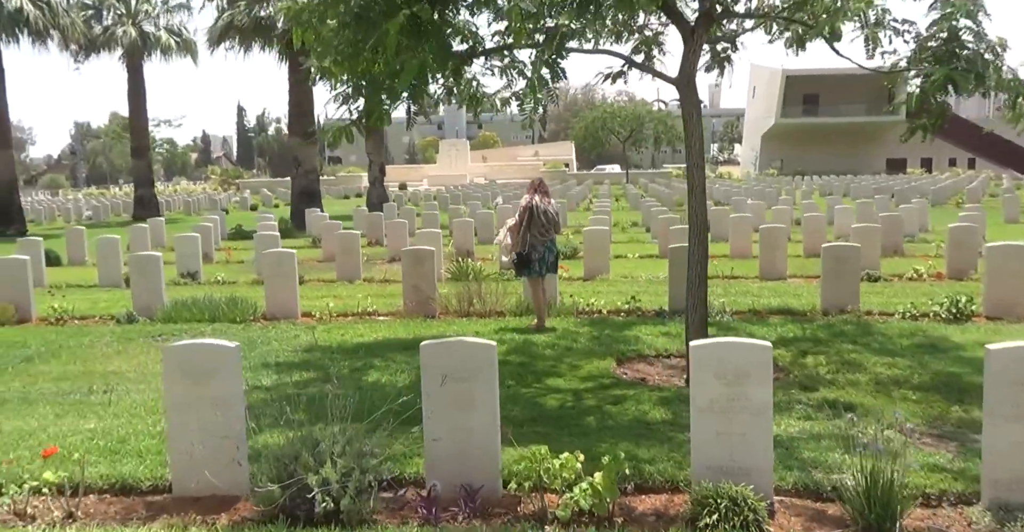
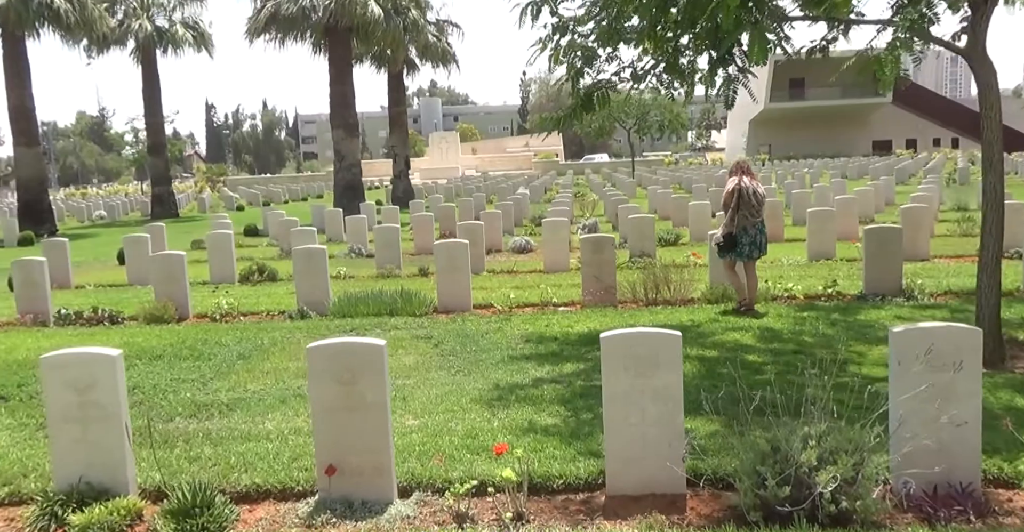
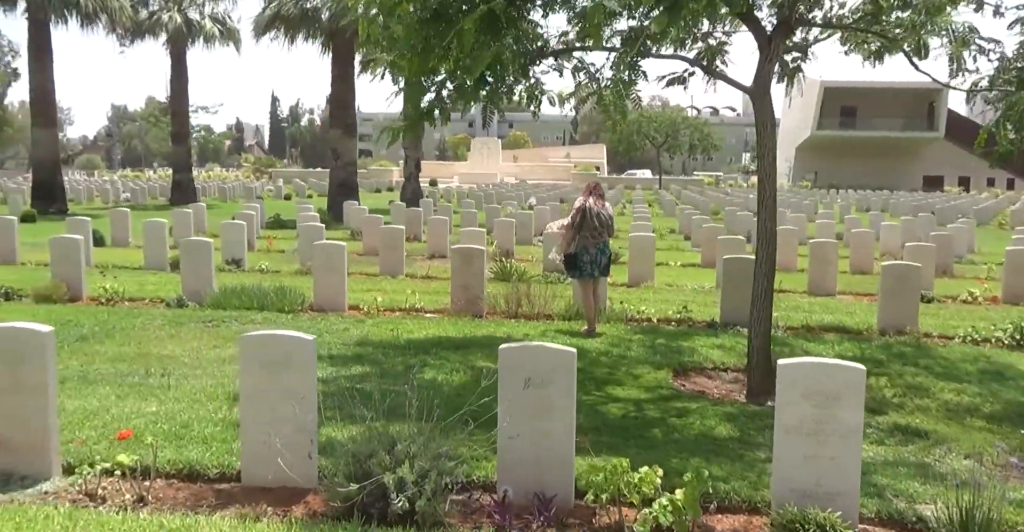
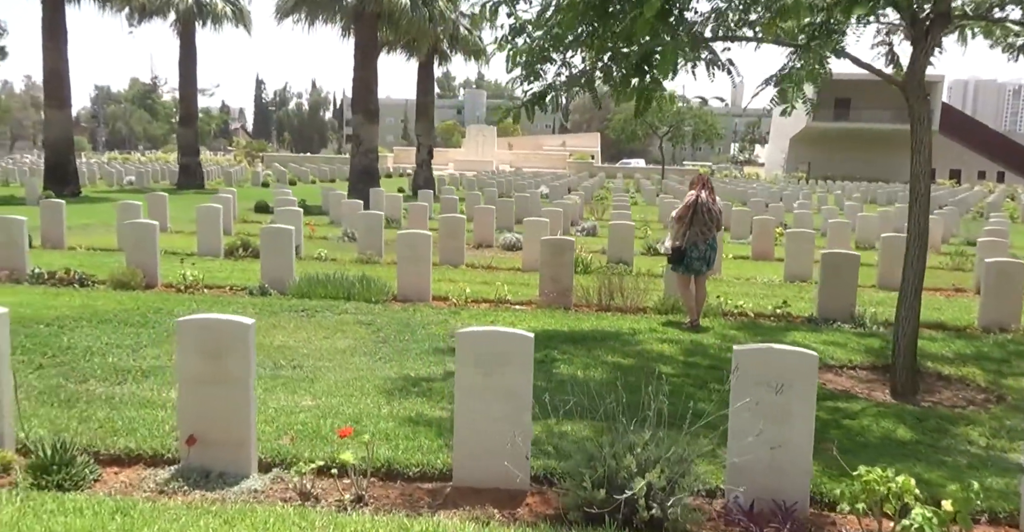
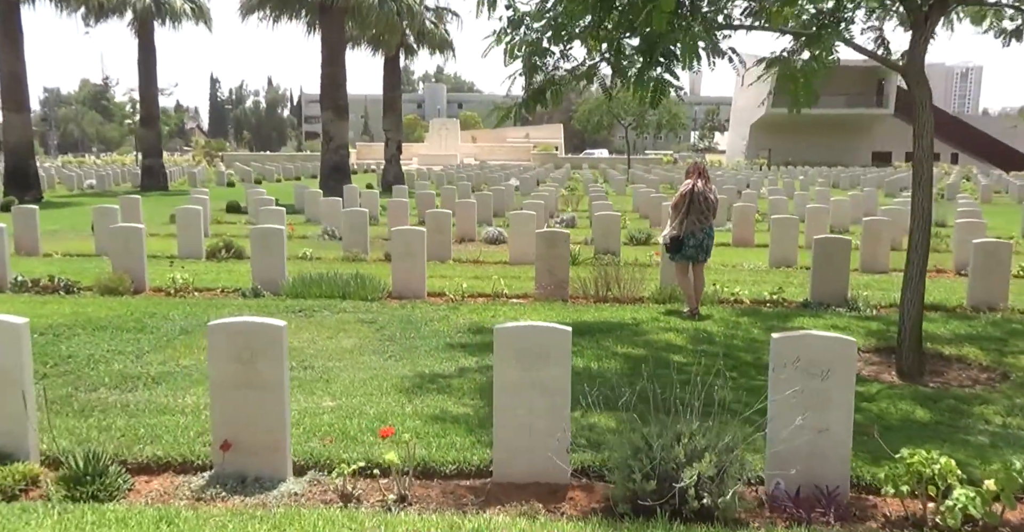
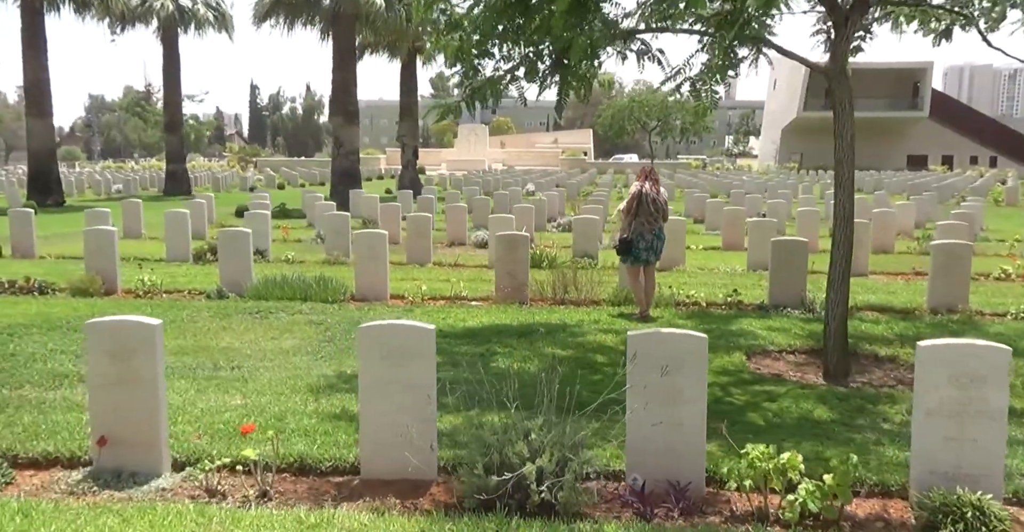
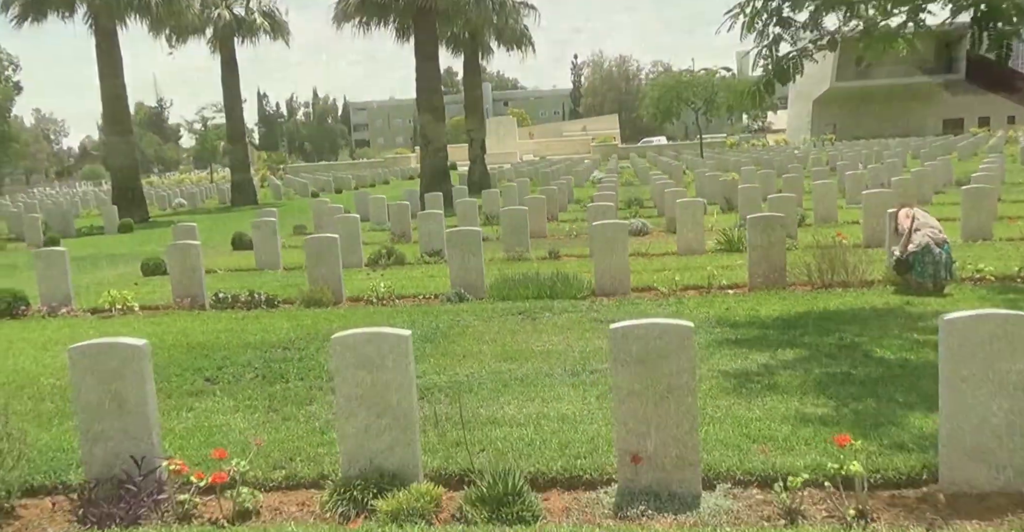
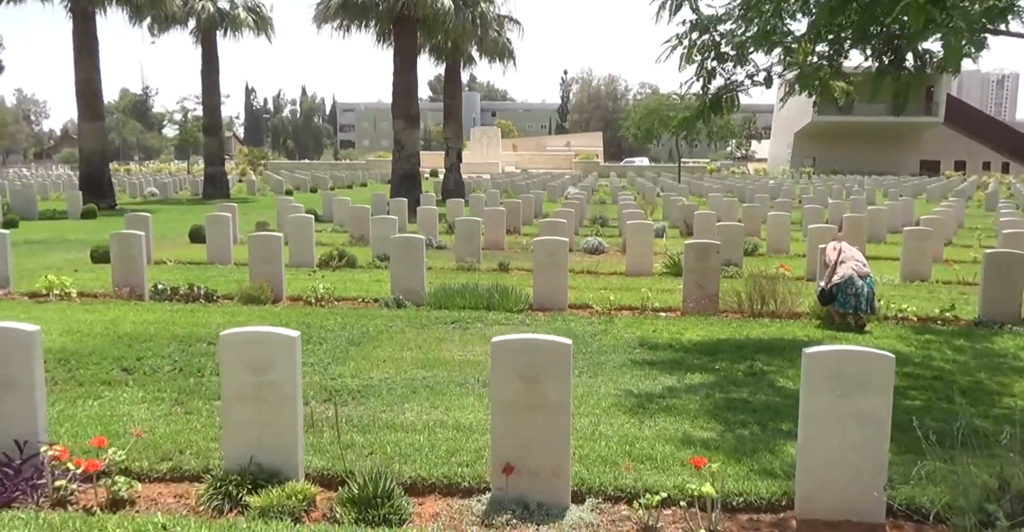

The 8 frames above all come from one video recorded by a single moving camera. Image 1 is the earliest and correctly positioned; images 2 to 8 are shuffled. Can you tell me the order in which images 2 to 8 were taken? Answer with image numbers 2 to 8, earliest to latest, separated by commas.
3, 6, 4, 5, 2, 8, 7
